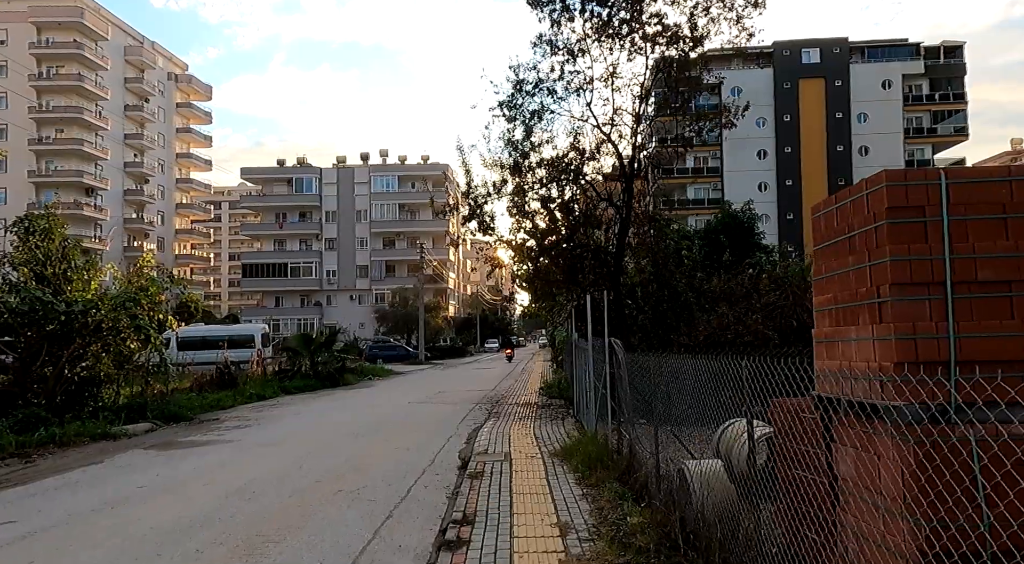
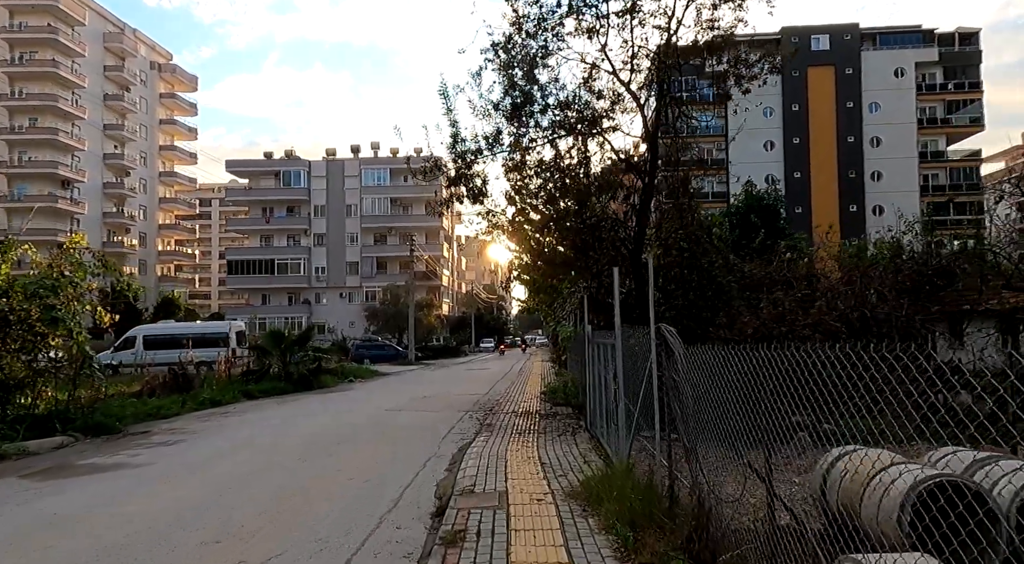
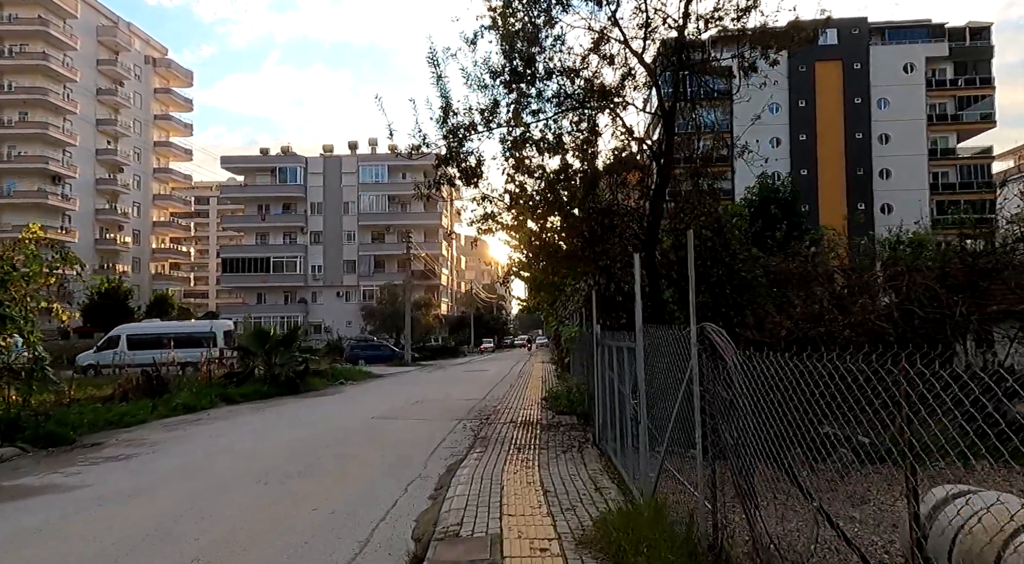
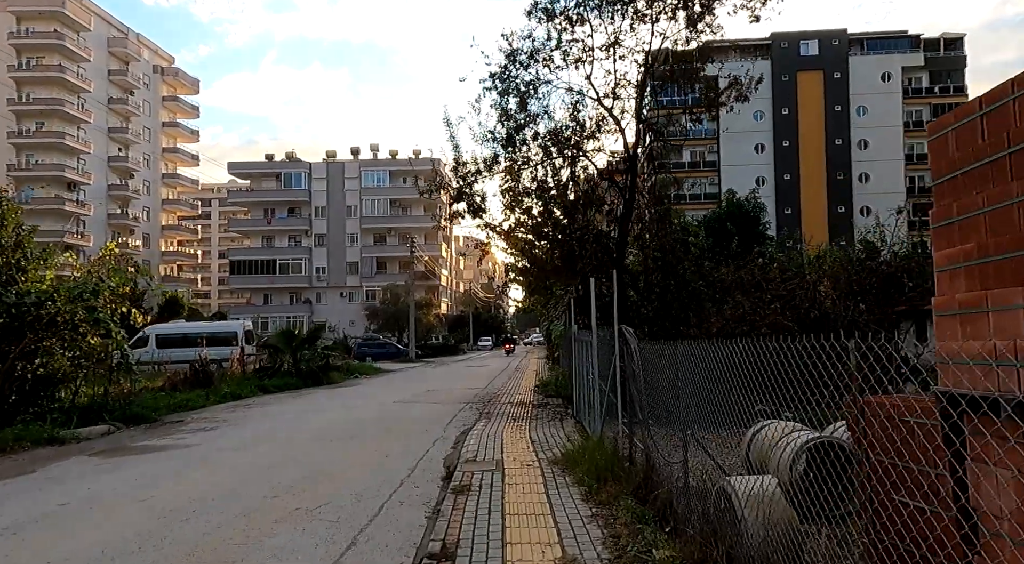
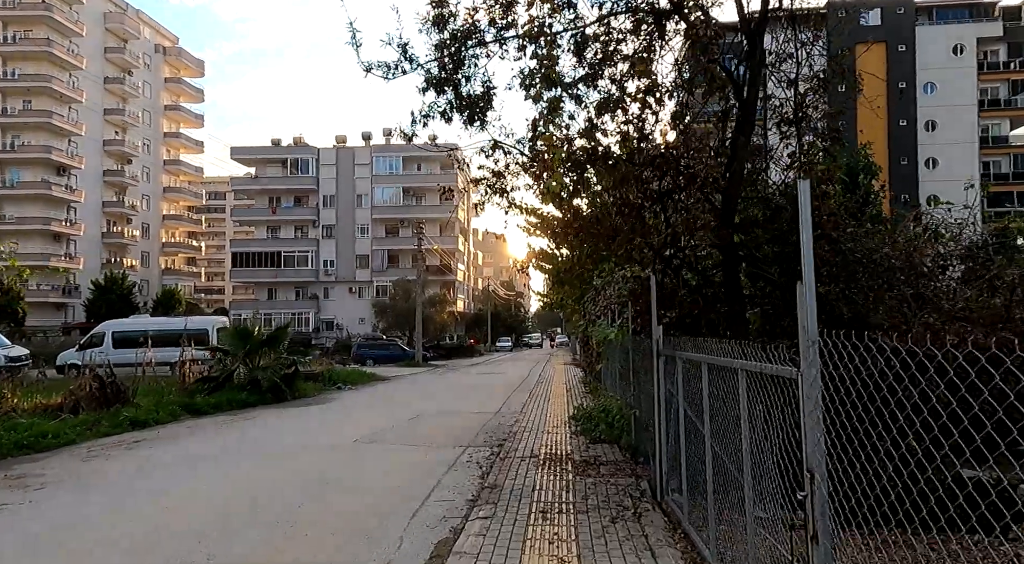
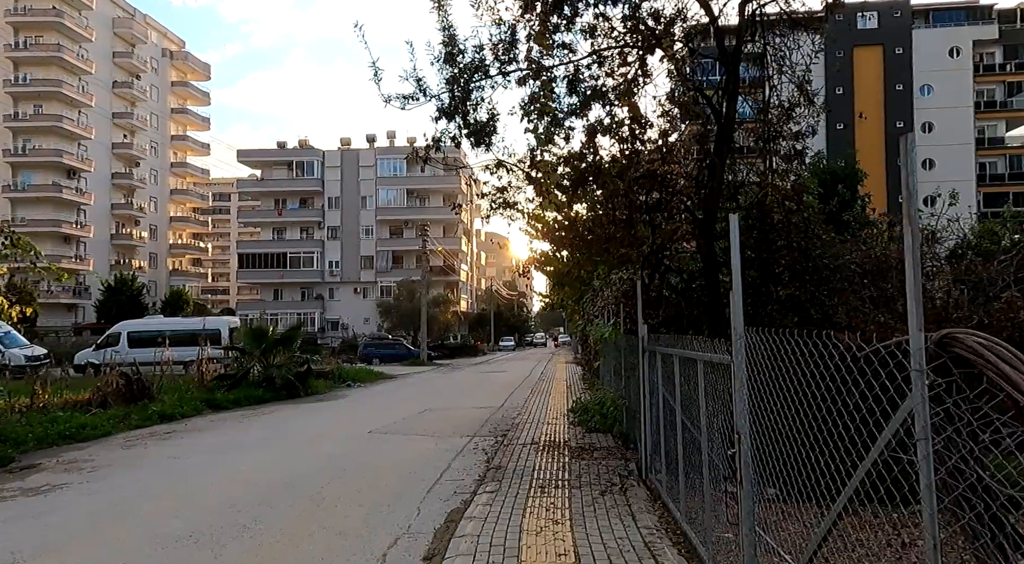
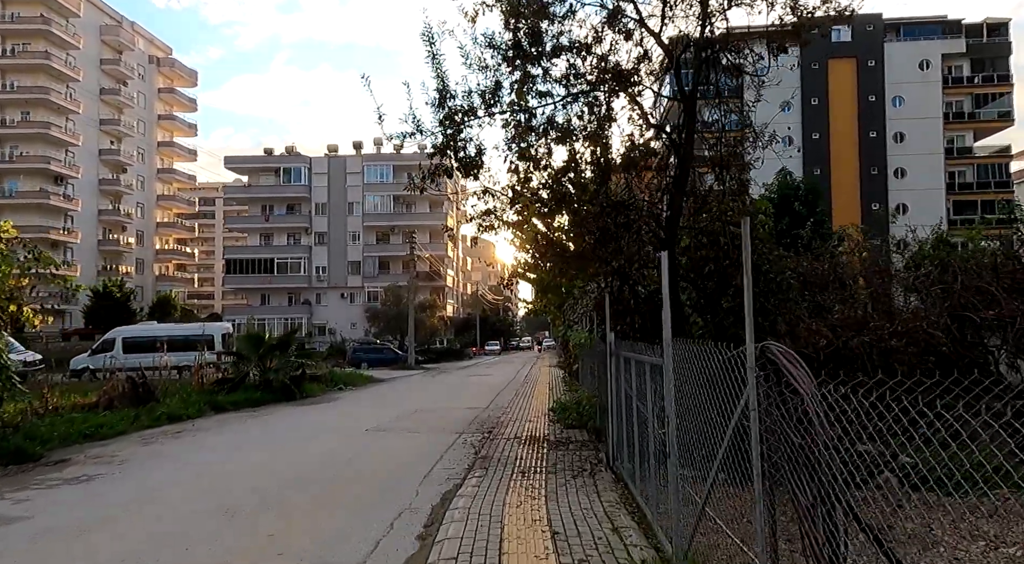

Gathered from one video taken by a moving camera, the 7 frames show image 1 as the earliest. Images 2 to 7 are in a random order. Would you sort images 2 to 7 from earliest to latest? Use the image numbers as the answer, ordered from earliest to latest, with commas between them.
4, 2, 3, 7, 6, 5
